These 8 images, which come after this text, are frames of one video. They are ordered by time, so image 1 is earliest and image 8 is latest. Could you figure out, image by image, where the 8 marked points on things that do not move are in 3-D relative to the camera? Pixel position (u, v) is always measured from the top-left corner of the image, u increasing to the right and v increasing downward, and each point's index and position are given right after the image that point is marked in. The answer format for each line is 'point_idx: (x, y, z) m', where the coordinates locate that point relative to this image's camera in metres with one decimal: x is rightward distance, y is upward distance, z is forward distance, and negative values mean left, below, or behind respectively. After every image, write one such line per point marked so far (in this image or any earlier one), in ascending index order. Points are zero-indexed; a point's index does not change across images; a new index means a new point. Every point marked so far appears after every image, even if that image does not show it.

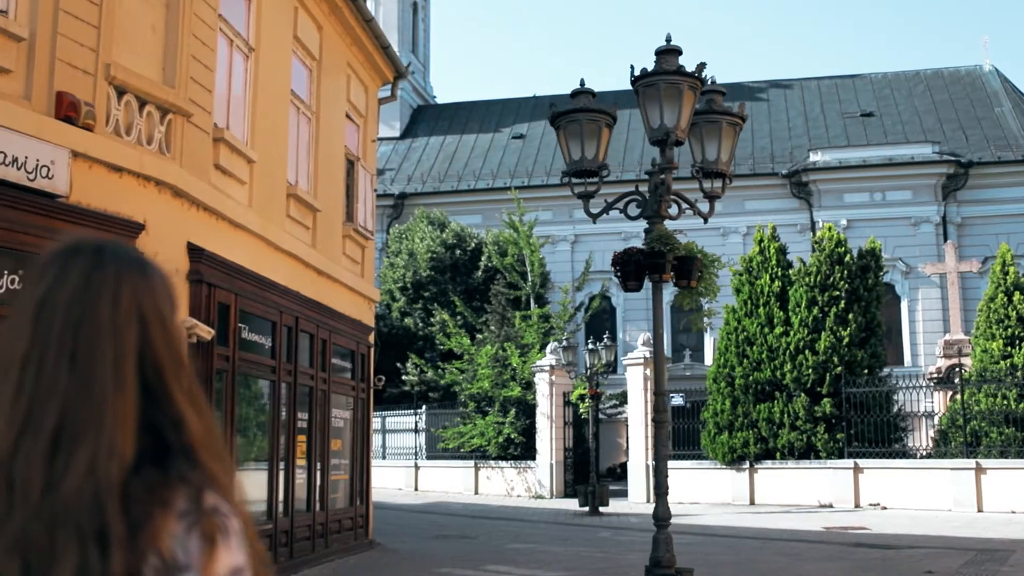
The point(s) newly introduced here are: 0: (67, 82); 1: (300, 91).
0: (-3.2, +1.5, +8.2) m
1: (-2.5, +2.3, +13.2) m
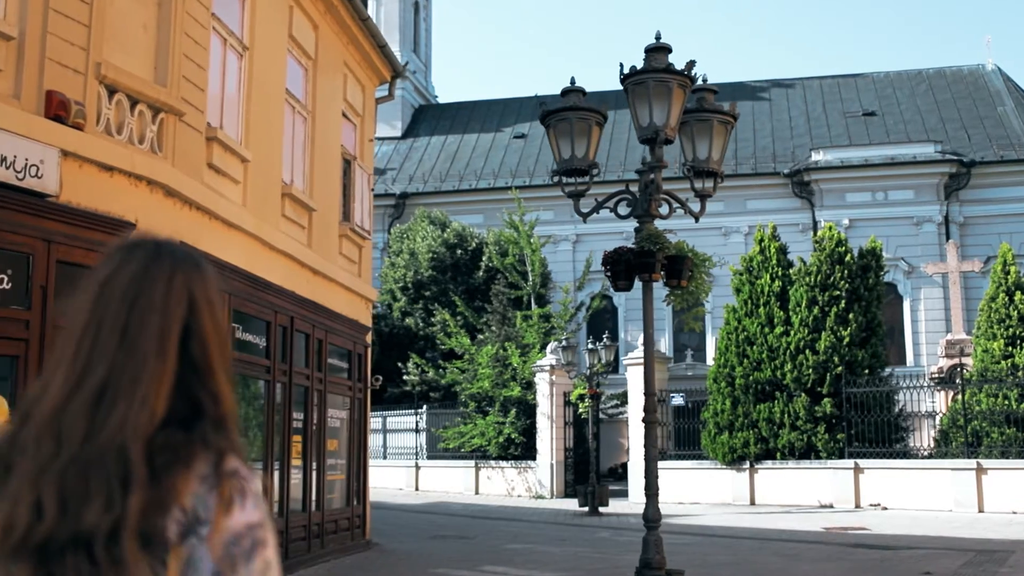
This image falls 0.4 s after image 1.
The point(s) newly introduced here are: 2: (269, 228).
0: (-3.3, +1.5, +8.1) m
1: (-2.5, +2.3, +13.1) m
2: (-2.5, +0.6, +11.7) m
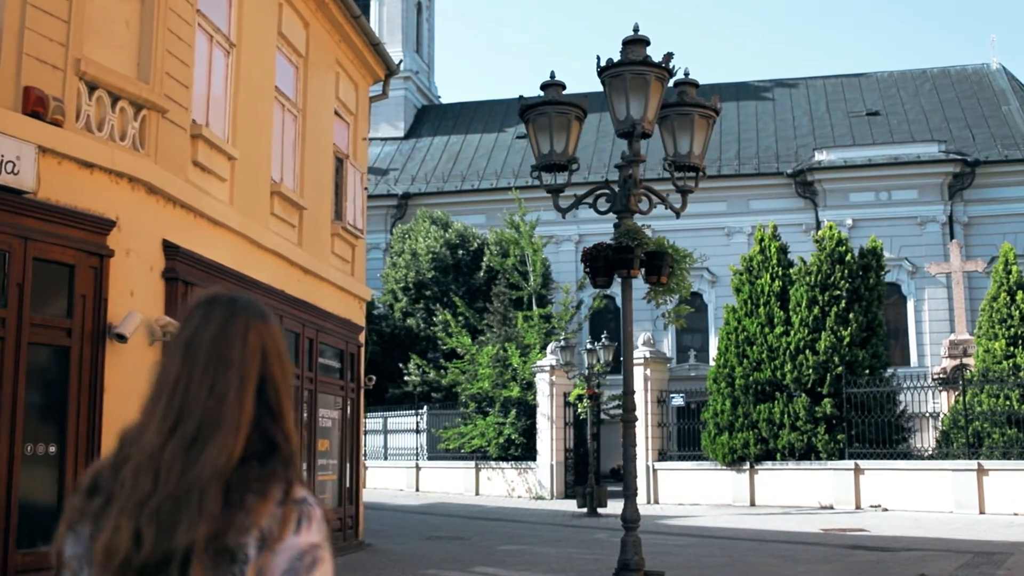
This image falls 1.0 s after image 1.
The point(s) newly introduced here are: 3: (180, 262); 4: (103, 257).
0: (-3.4, +1.5, +8.1) m
1: (-2.6, +2.3, +13.0) m
2: (-2.6, +0.7, +11.6) m
3: (-2.8, +0.2, +9.6) m
4: (-3.1, +0.2, +8.5) m
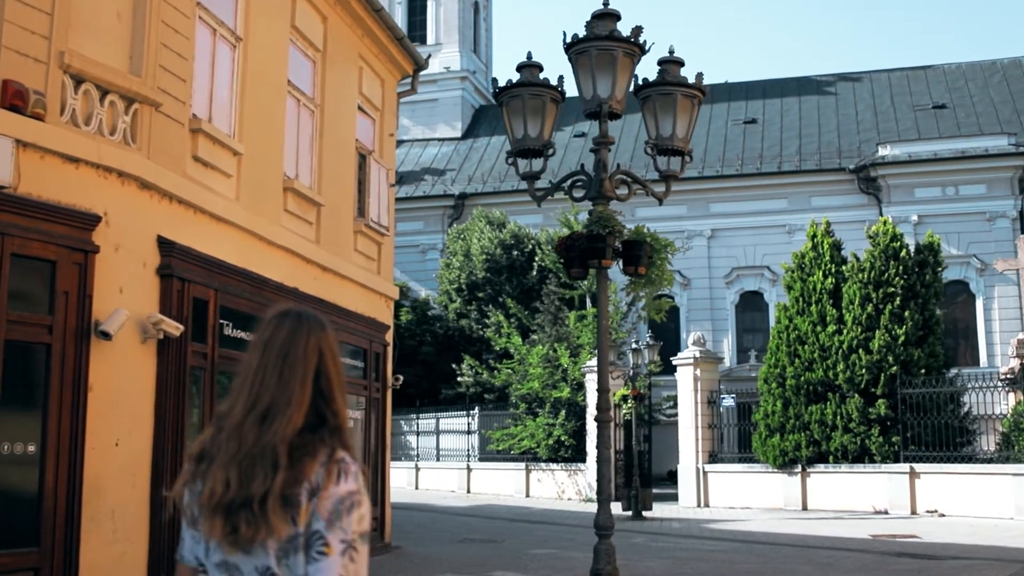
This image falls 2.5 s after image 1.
0: (-3.5, +1.5, +7.9) m
1: (-2.4, +2.3, +12.8) m
2: (-2.5, +0.7, +11.4) m
3: (-2.8, +0.2, +9.4) m
4: (-3.1, +0.3, +8.3) m
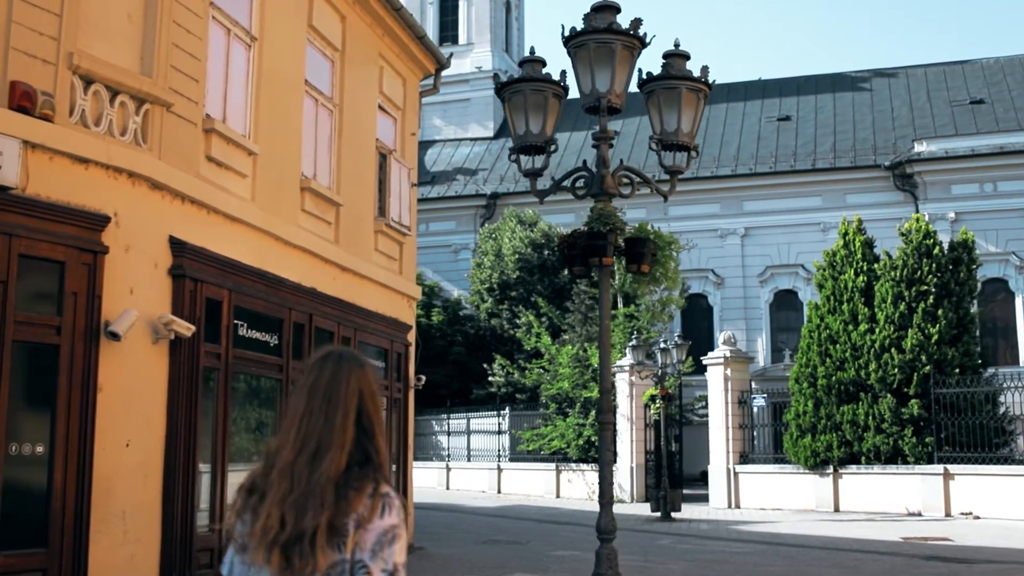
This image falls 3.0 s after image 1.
0: (-3.5, +1.5, +7.9) m
1: (-2.2, +2.3, +12.8) m
2: (-2.3, +0.7, +11.4) m
3: (-2.7, +0.2, +9.4) m
4: (-3.1, +0.3, +8.3) m
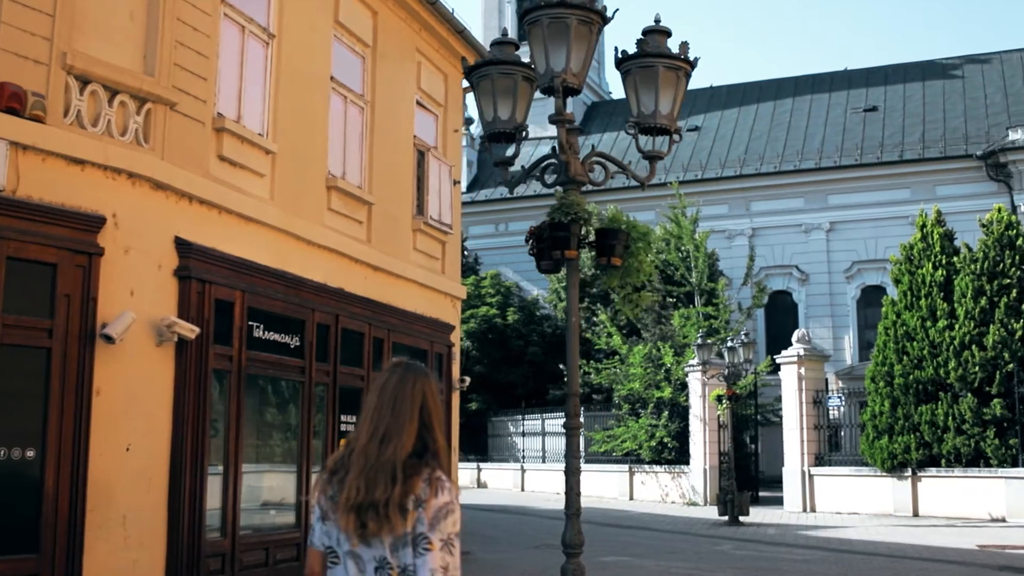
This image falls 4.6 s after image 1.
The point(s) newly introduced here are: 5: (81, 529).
0: (-3.5, +1.5, +7.8) m
1: (-1.8, +2.3, +12.6) m
2: (-2.1, +0.7, +11.2) m
3: (-2.6, +0.2, +9.2) m
4: (-3.1, +0.2, +8.2) m
5: (-3.0, -1.7, +7.9) m
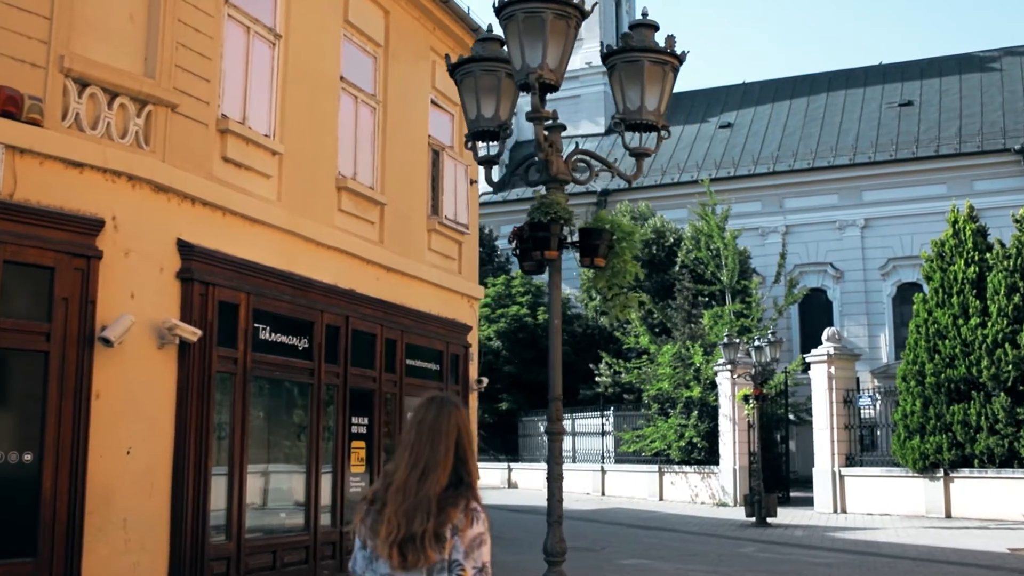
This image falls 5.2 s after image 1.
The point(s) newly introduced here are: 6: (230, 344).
0: (-3.5, +1.5, +7.8) m
1: (-1.7, +2.3, +12.5) m
2: (-2.0, +0.7, +11.1) m
3: (-2.6, +0.2, +9.2) m
4: (-3.1, +0.2, +8.2) m
5: (-3.0, -1.7, +7.9) m
6: (-2.4, -0.5, +9.6) m
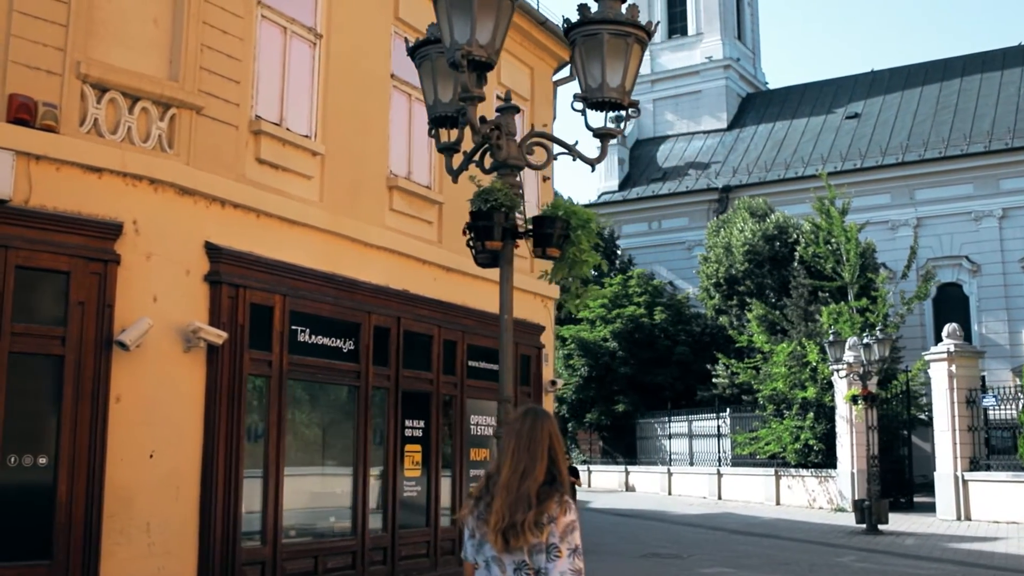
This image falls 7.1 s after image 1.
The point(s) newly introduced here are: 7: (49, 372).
0: (-3.5, +1.4, +7.9) m
1: (-1.1, +2.3, +12.4) m
2: (-1.5, +0.6, +11.0) m
3: (-2.3, +0.2, +9.2) m
4: (-2.9, +0.2, +8.2) m
5: (-2.9, -1.7, +7.9) m
6: (-2.1, -0.5, +9.6) m
7: (-3.2, -0.6, +7.9) m
